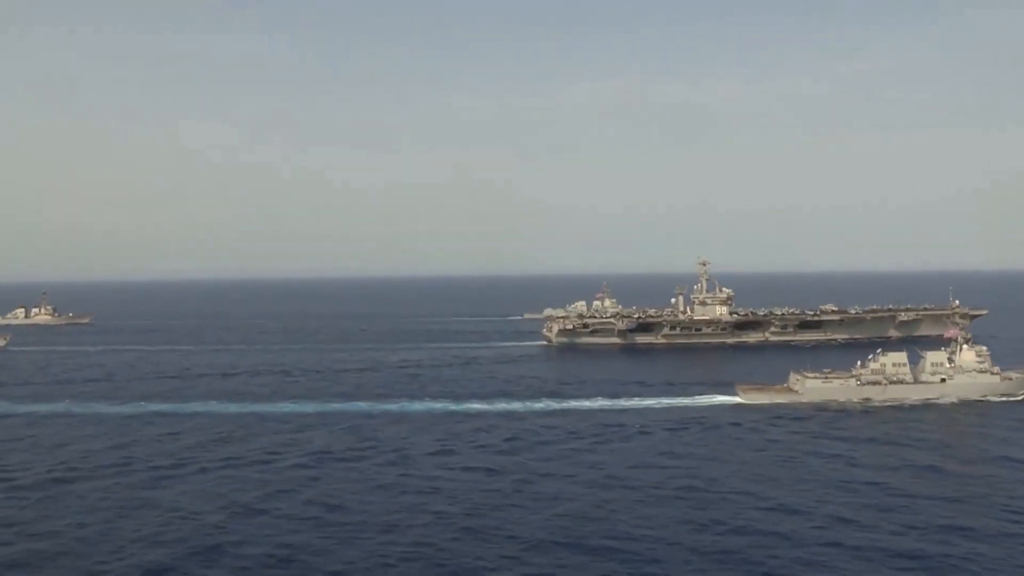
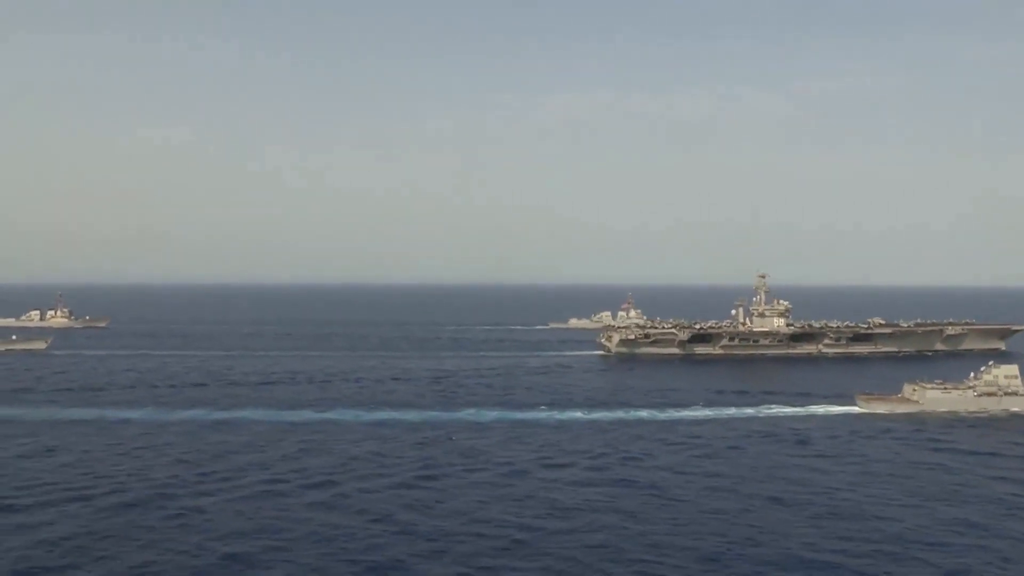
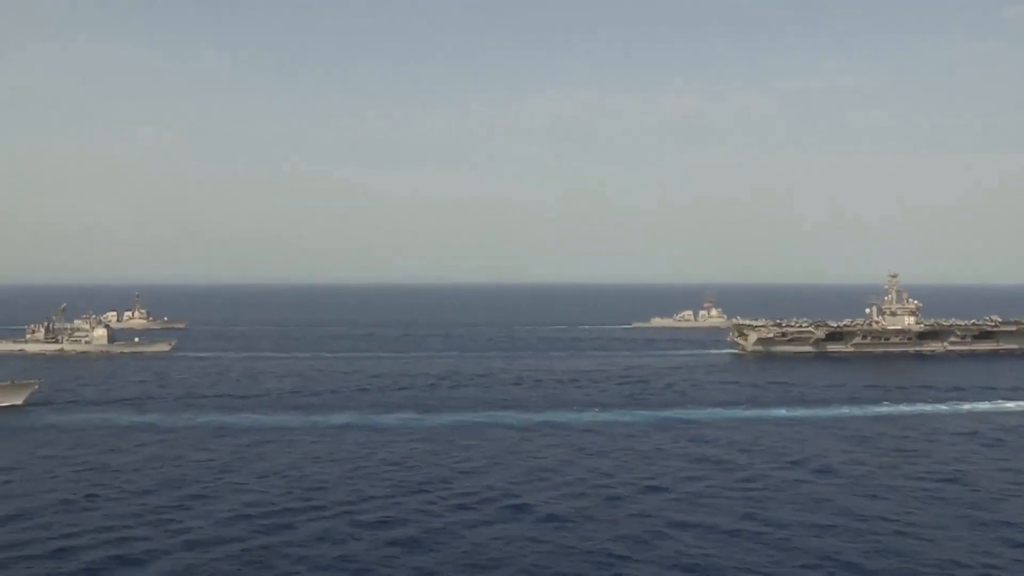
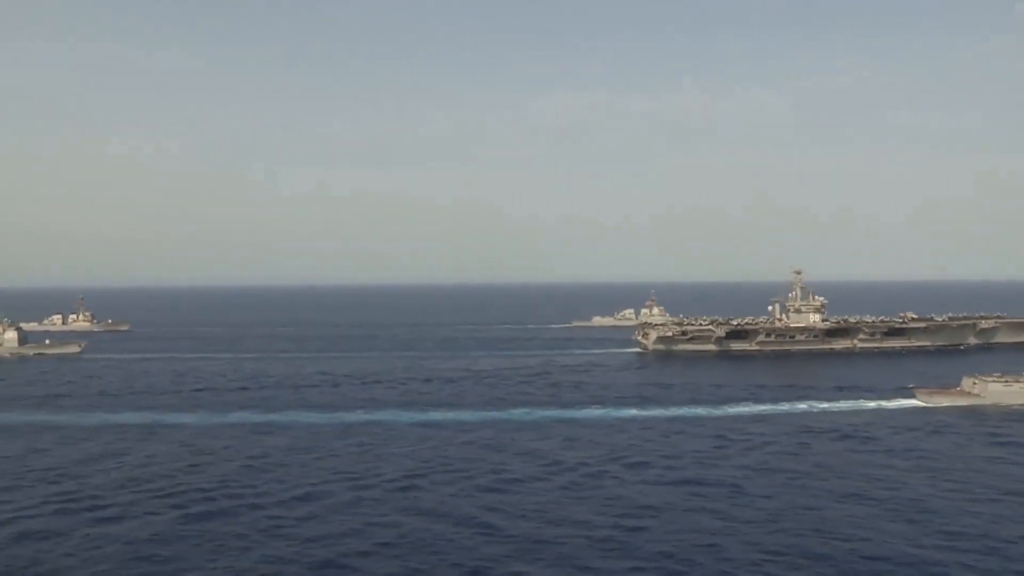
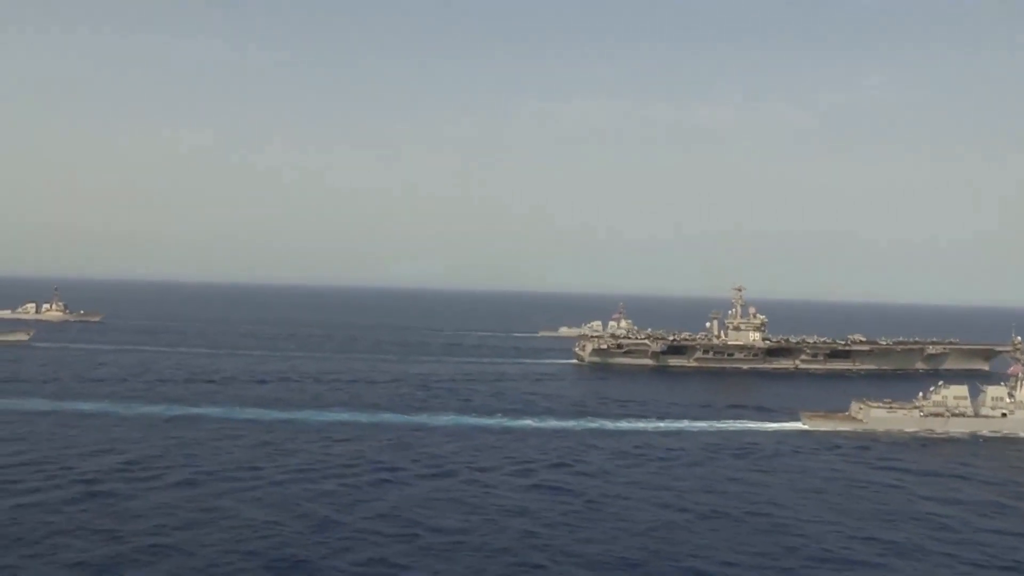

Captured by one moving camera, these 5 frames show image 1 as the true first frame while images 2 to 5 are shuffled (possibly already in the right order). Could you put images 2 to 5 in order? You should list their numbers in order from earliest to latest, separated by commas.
5, 2, 4, 3
